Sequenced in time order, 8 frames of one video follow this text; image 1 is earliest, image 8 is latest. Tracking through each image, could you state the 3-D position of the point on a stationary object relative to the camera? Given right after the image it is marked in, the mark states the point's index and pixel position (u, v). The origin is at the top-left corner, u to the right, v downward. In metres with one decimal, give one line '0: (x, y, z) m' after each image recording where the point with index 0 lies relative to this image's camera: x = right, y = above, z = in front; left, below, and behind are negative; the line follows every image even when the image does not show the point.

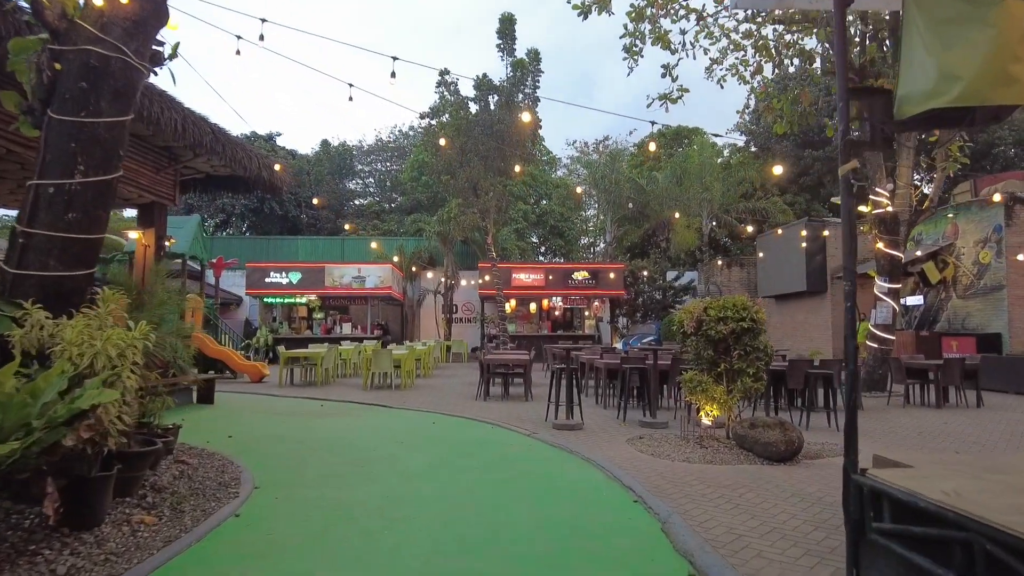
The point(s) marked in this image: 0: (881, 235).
0: (+6.6, +1.0, +11.9) m
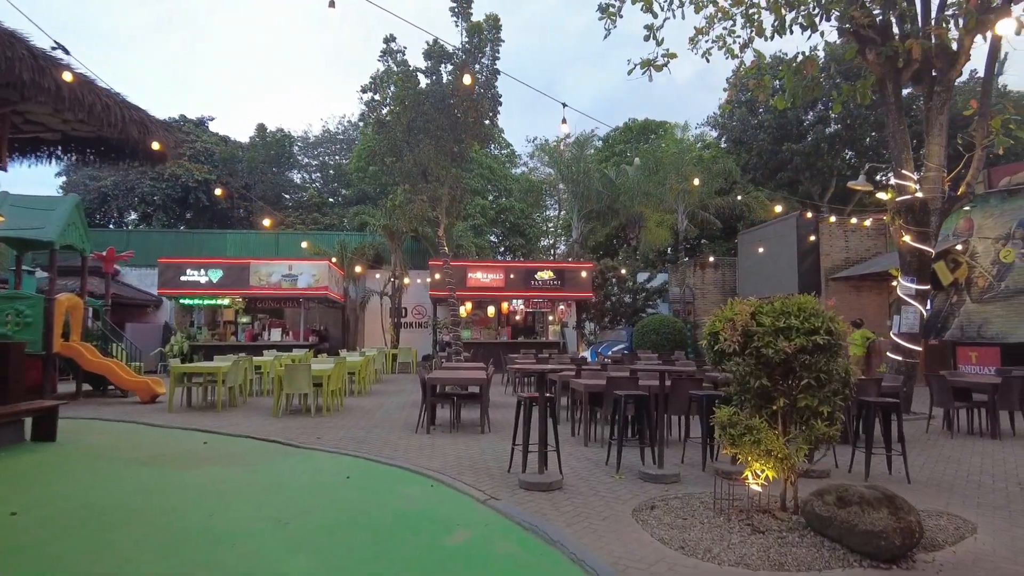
0: (+5.9, +0.9, +9.9) m
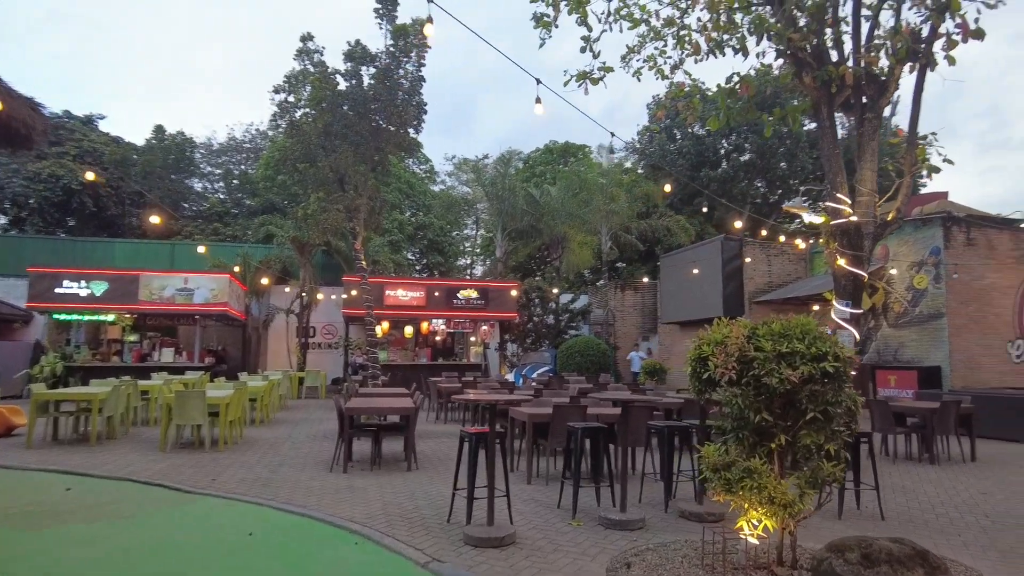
0: (+4.9, +0.6, +9.9) m
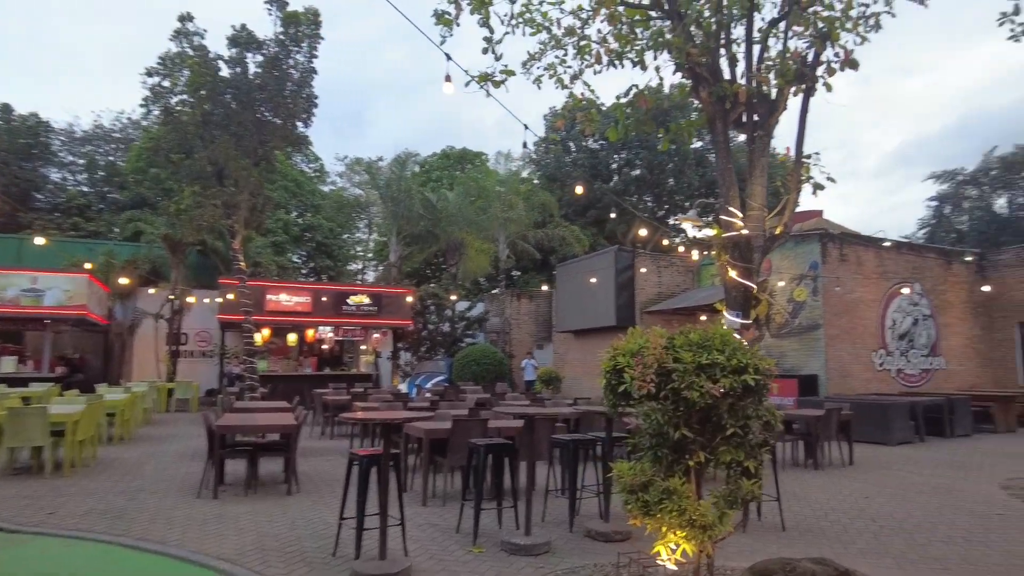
0: (+3.4, +0.4, +10.2) m
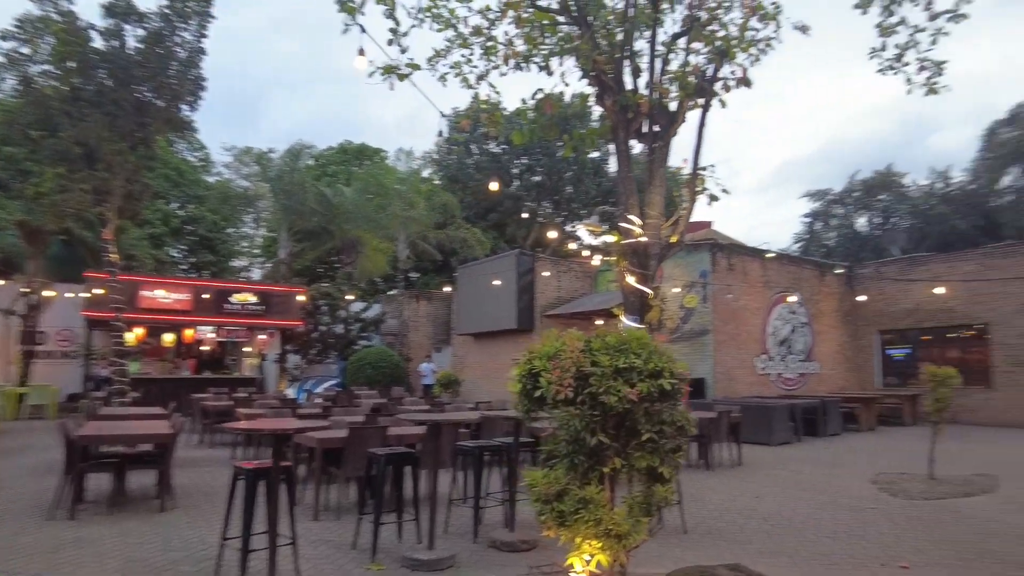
0: (+1.9, +0.3, +10.4) m
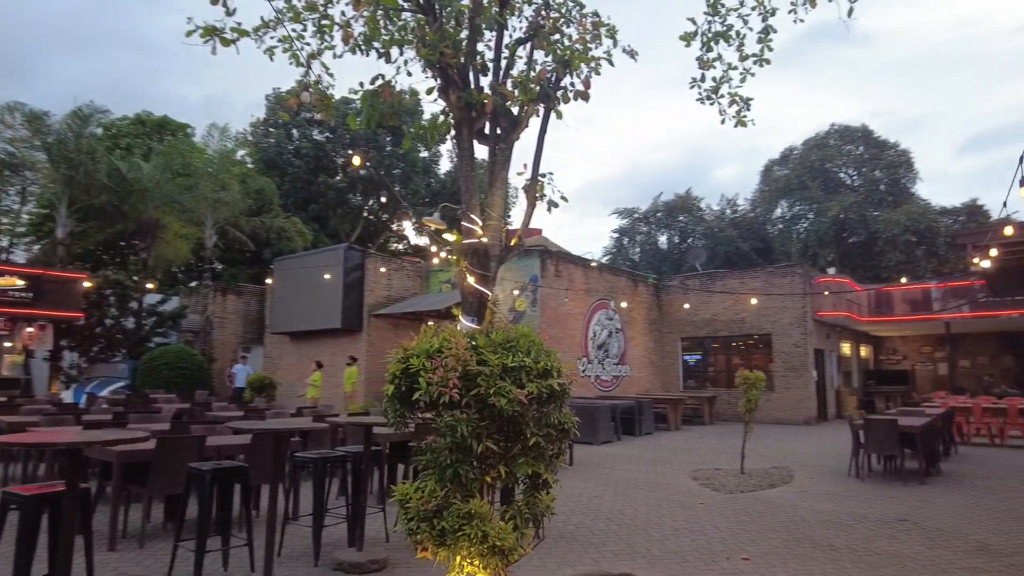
0: (-0.6, +0.3, +10.2) m
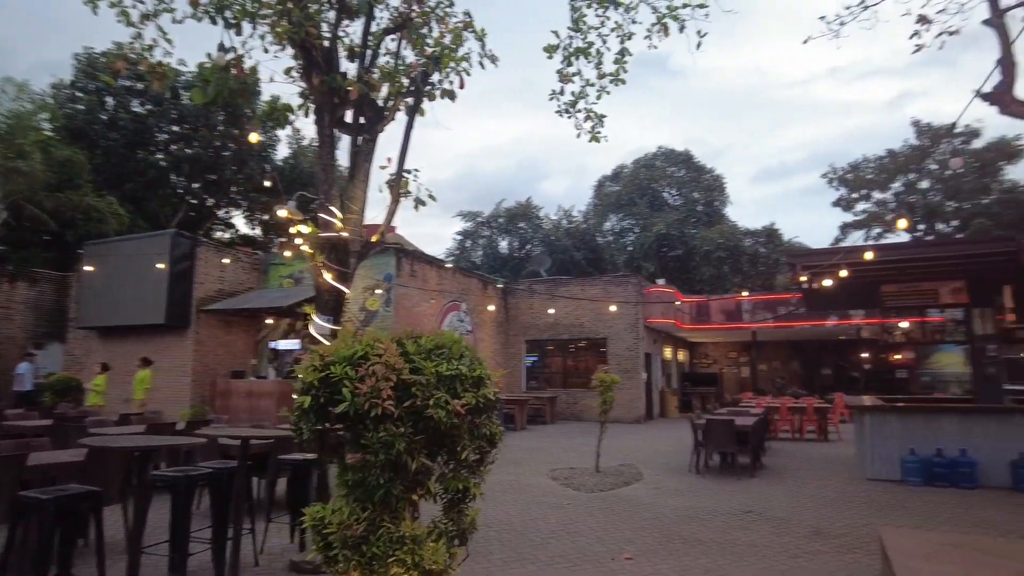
0: (-2.7, +0.4, +9.6) m
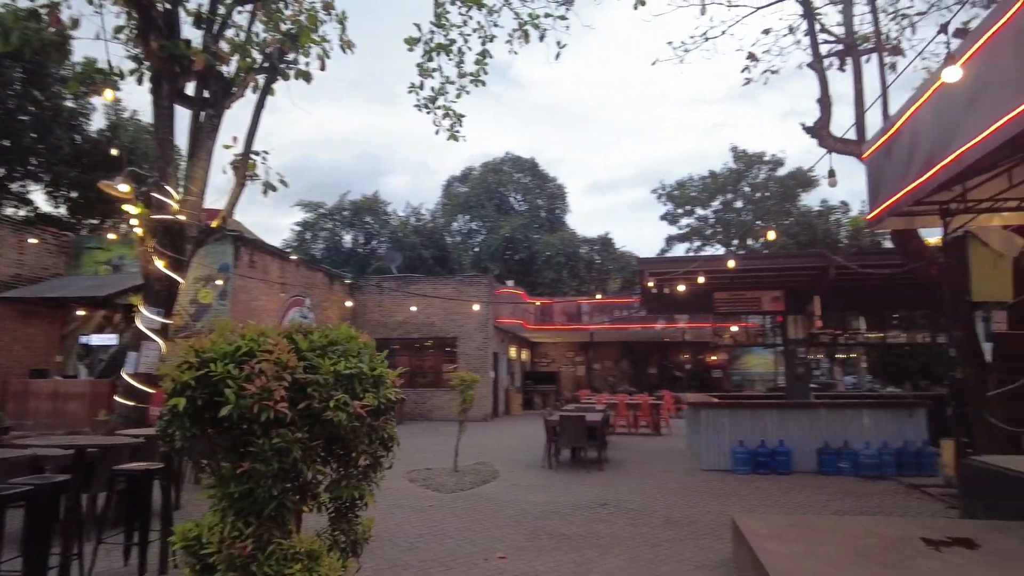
0: (-4.5, +0.5, +8.6) m
